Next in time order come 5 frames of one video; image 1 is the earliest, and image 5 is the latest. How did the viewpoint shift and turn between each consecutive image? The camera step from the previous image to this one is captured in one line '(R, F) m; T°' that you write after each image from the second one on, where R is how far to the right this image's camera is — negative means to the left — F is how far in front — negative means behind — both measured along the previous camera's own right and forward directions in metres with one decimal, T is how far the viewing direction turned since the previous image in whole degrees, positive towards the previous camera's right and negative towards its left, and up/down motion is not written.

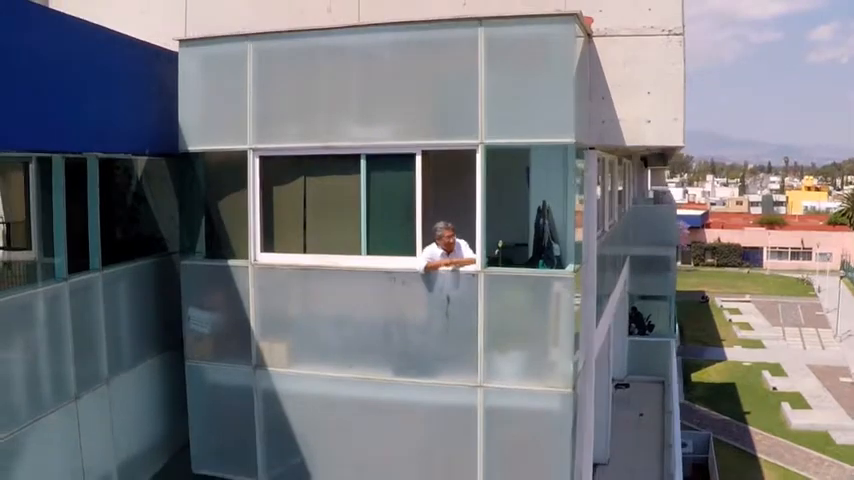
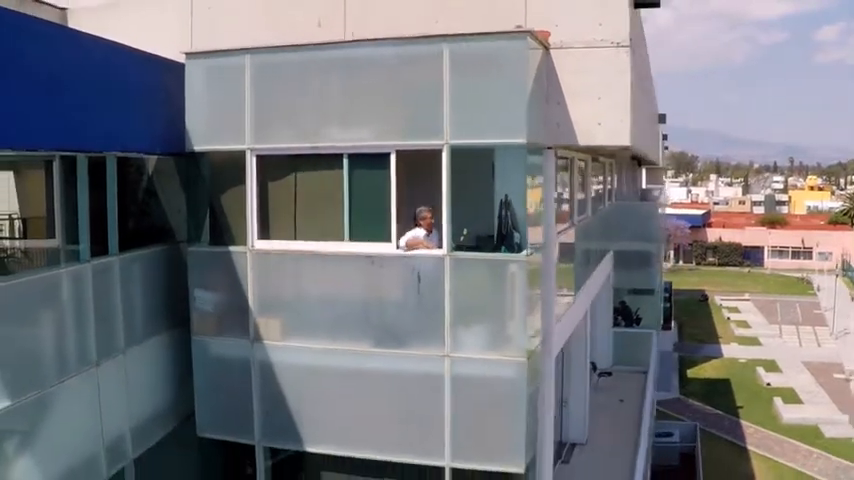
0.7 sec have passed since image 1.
(+0.3, -0.9) m; 0°
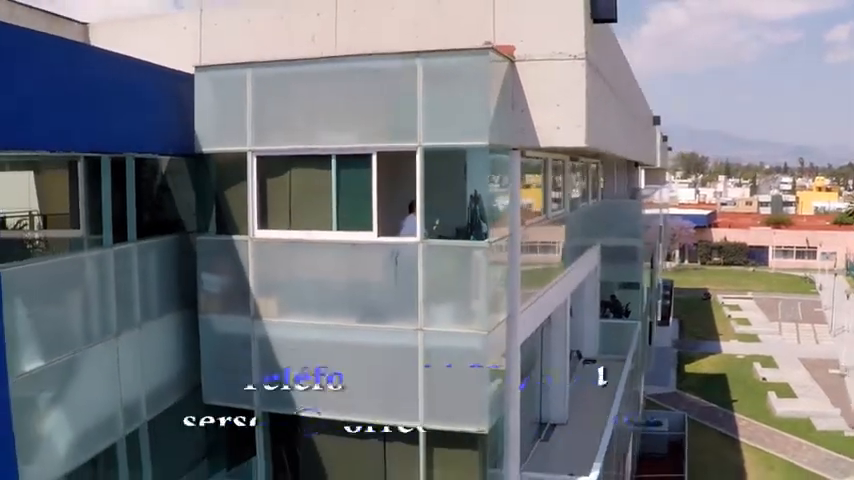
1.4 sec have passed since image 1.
(+0.3, -1.0) m; -1°
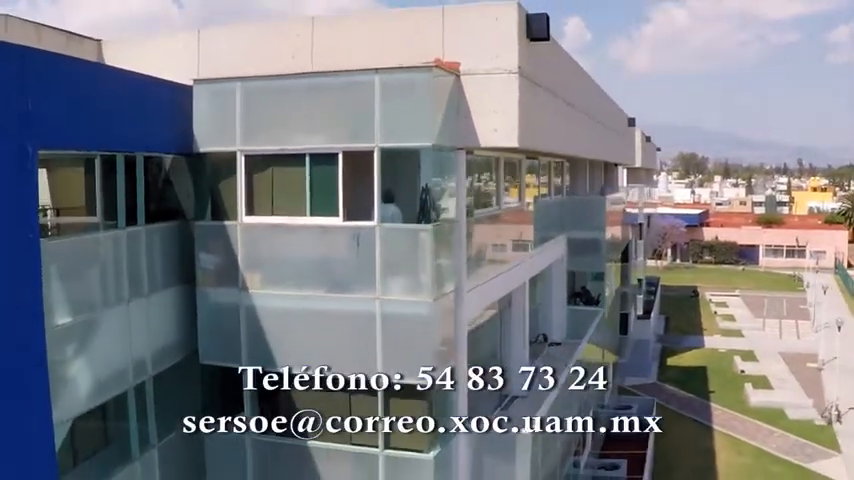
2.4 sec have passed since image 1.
(+0.5, -1.6) m; 0°
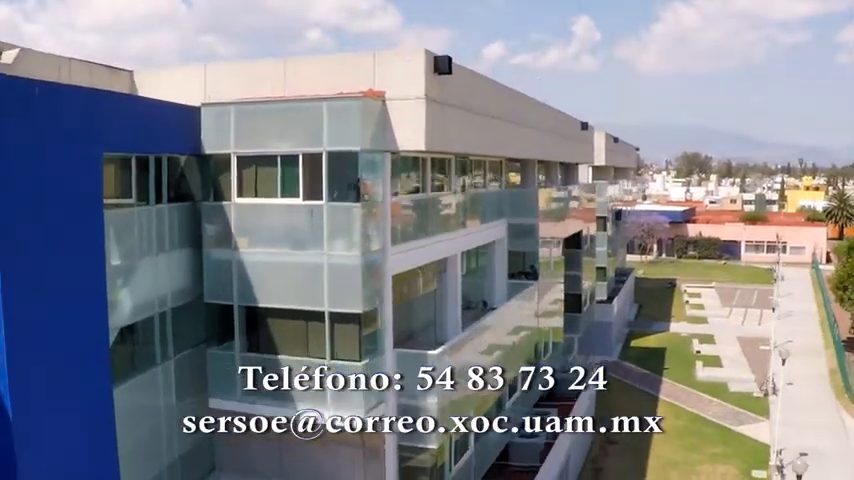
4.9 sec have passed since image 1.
(+1.3, -4.4) m; -1°
